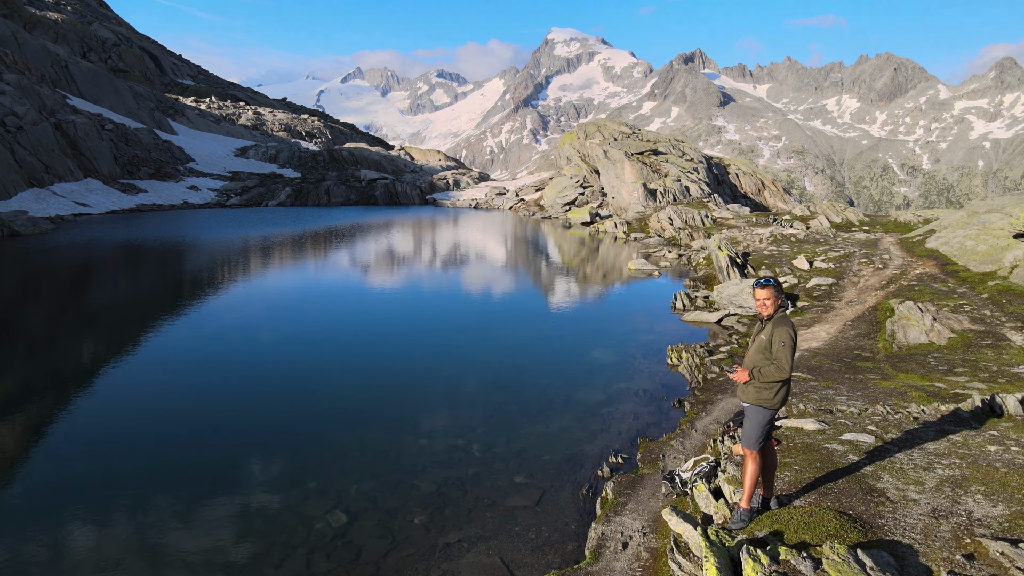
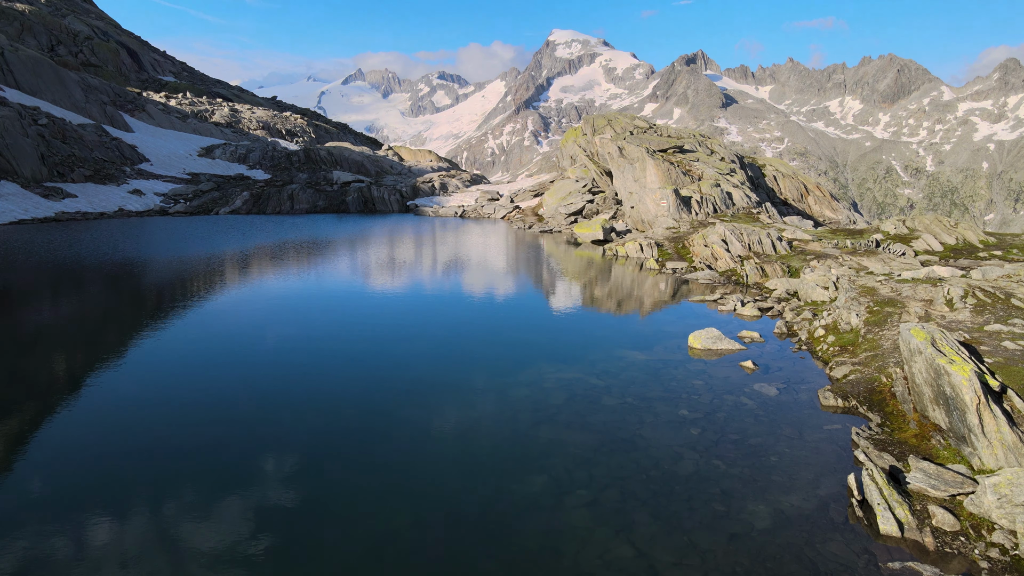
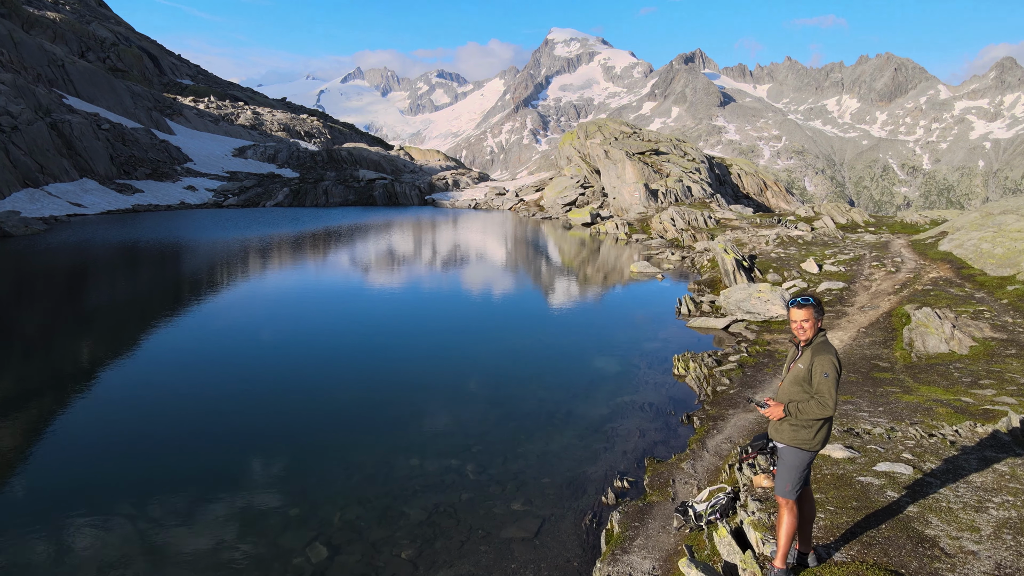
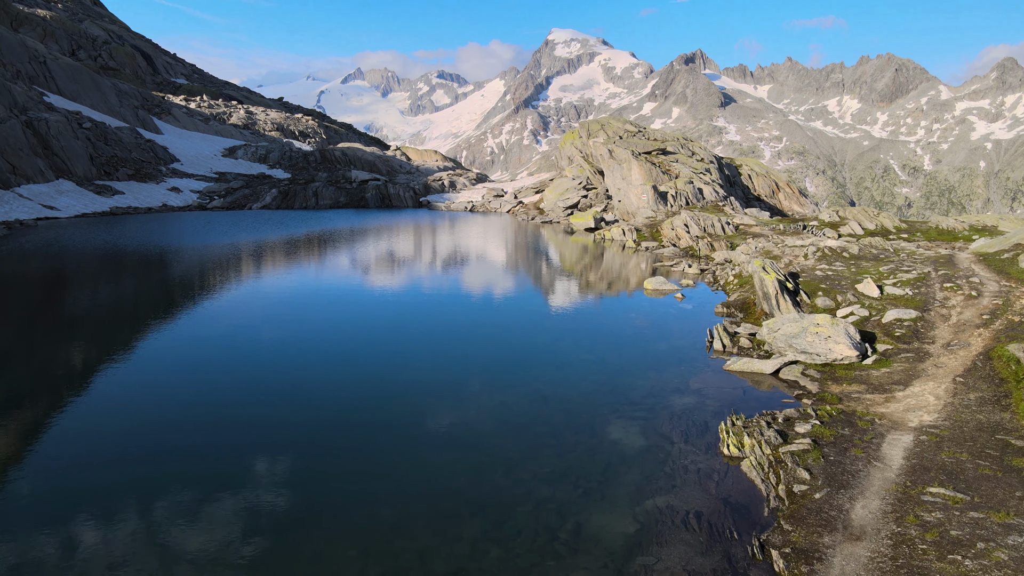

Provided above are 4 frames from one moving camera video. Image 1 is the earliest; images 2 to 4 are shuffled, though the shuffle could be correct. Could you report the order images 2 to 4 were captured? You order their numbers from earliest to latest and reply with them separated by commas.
3, 4, 2
